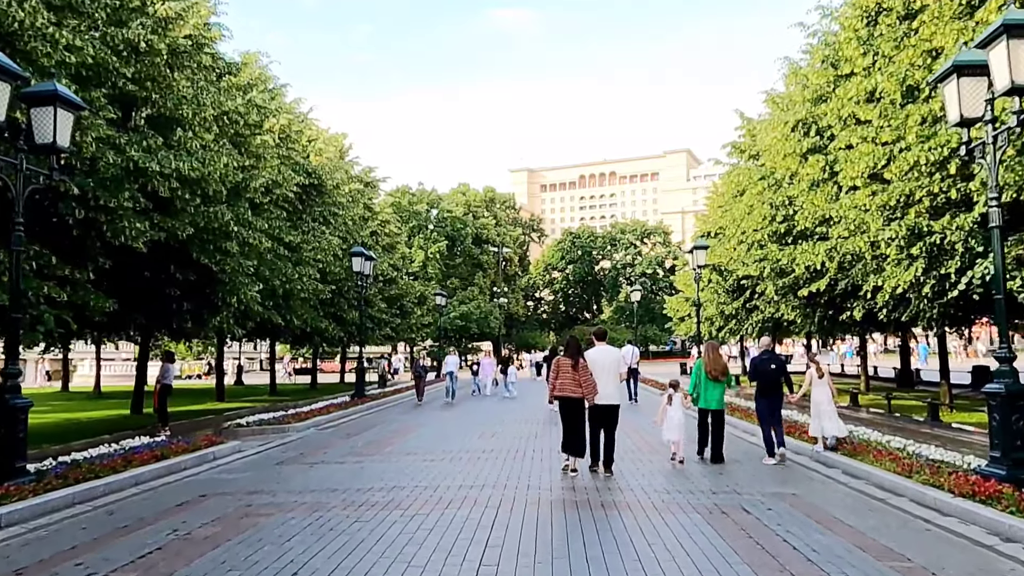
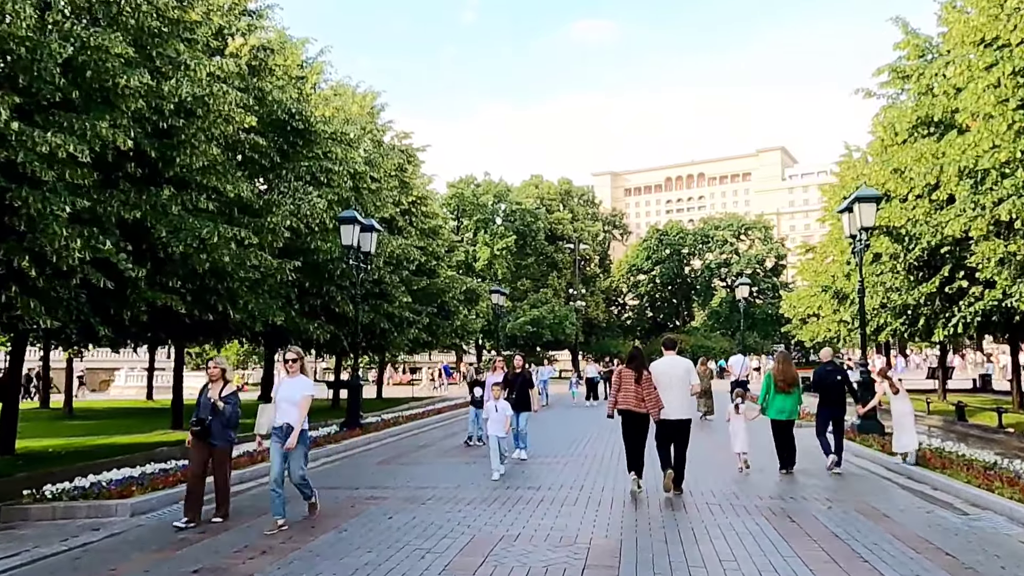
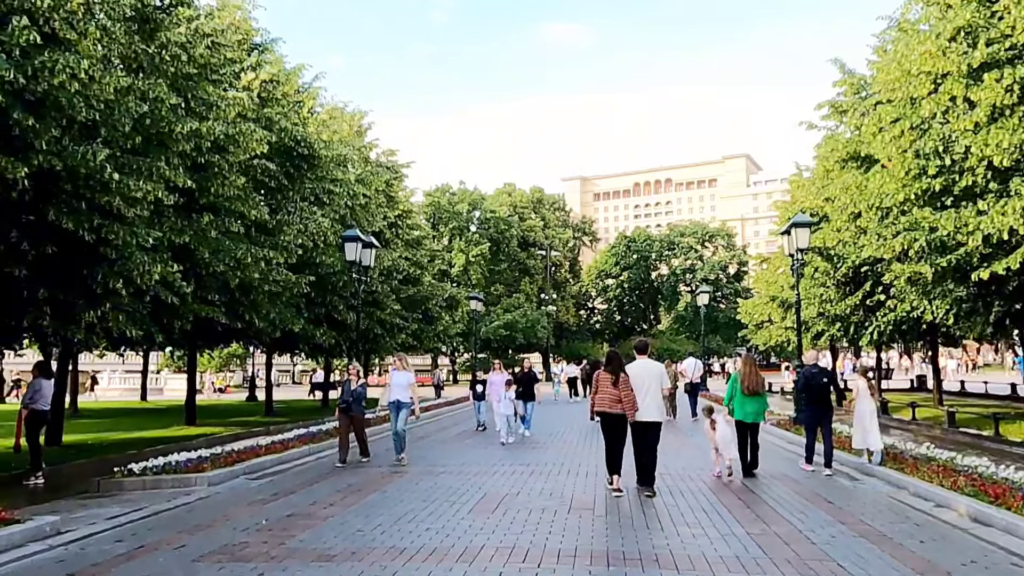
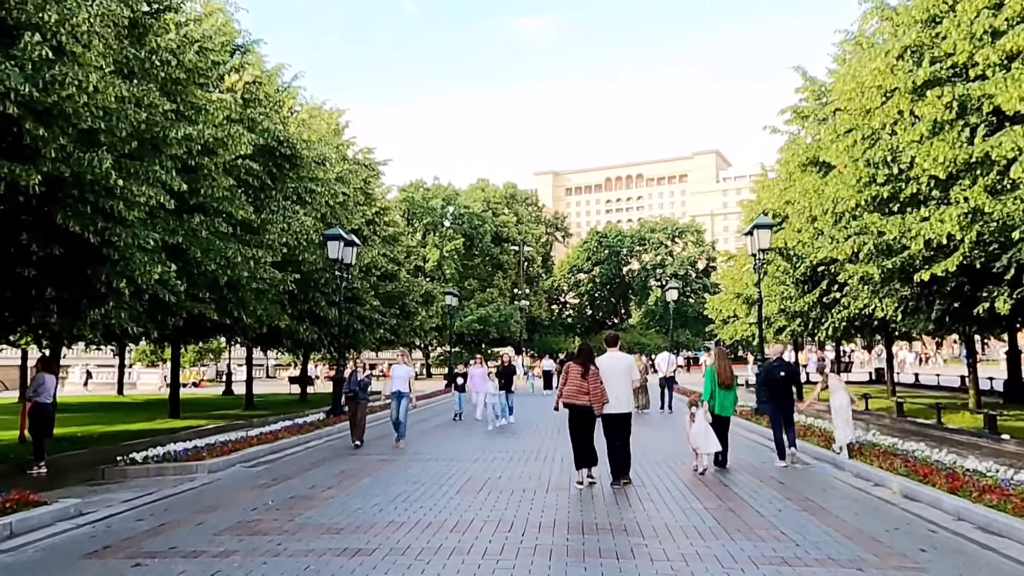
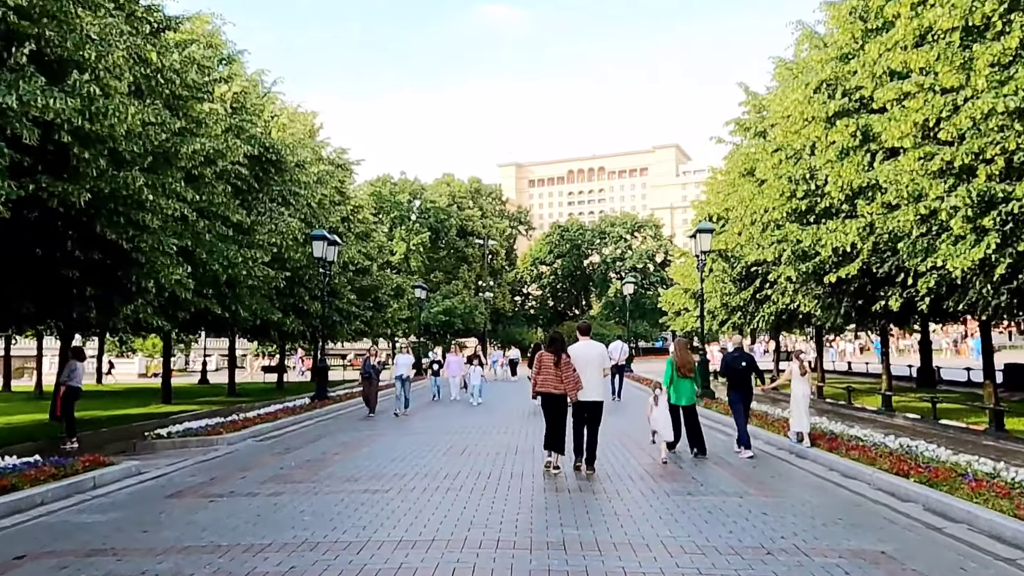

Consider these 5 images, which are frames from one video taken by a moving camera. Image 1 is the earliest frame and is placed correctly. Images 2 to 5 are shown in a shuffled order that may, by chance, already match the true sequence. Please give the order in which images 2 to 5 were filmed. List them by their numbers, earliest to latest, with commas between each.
5, 4, 3, 2
